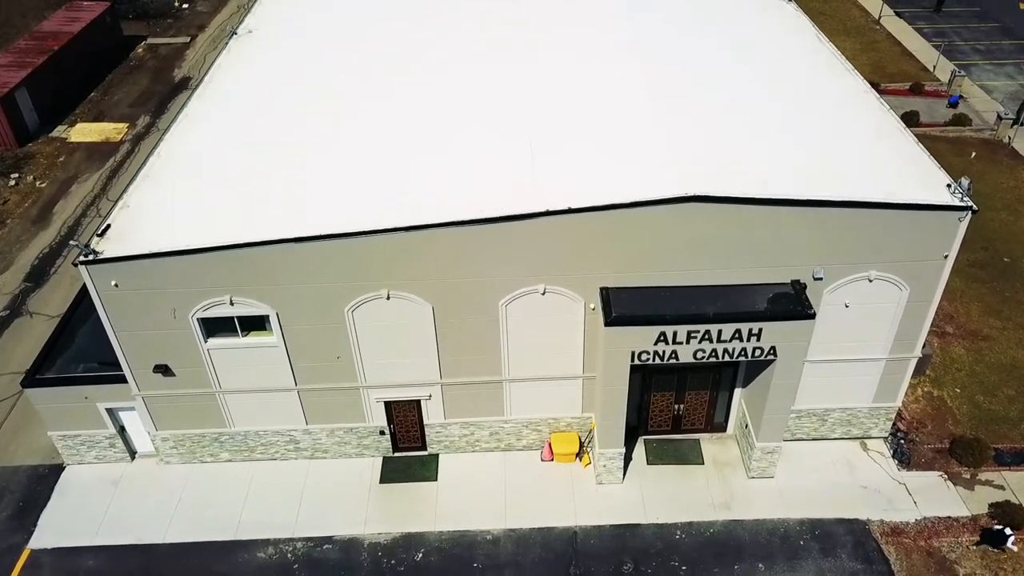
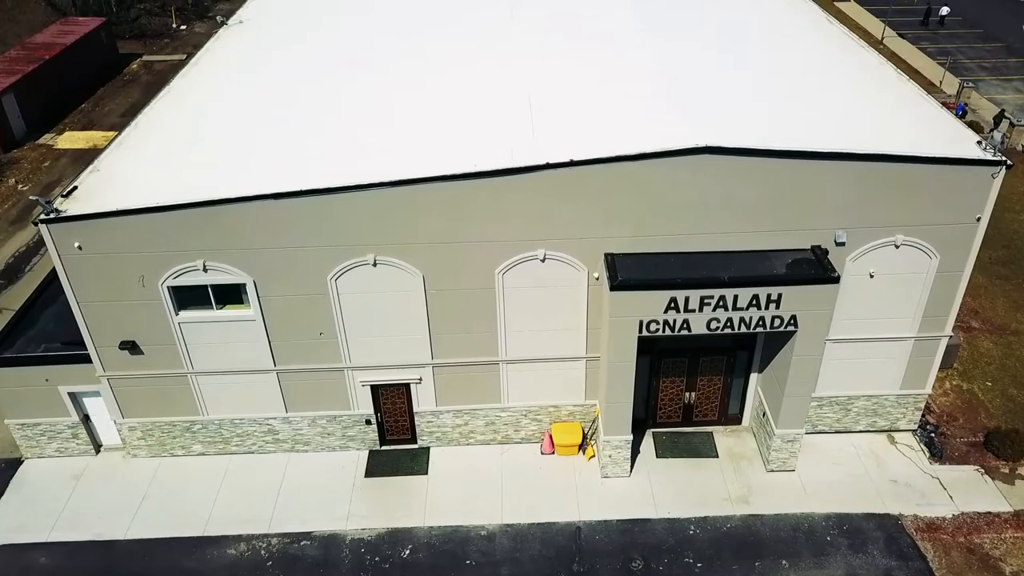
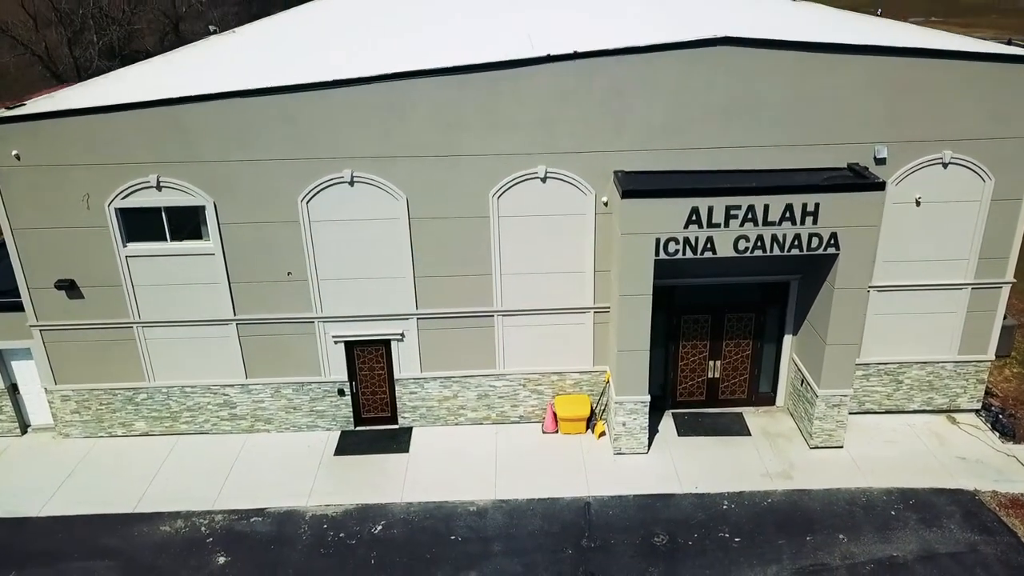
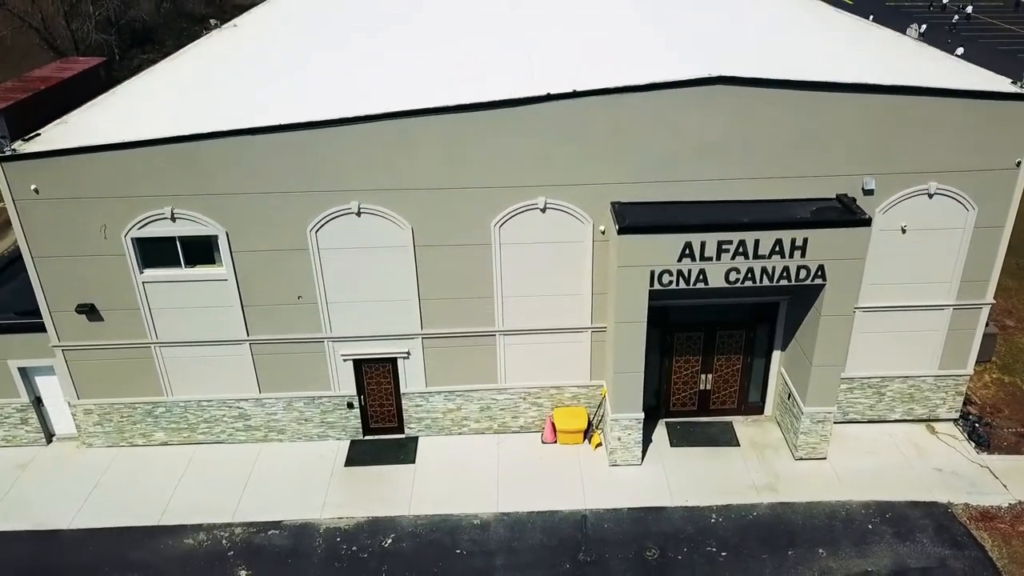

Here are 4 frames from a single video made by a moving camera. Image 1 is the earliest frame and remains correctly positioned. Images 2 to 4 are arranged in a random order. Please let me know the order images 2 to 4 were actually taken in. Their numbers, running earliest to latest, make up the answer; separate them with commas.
2, 4, 3
